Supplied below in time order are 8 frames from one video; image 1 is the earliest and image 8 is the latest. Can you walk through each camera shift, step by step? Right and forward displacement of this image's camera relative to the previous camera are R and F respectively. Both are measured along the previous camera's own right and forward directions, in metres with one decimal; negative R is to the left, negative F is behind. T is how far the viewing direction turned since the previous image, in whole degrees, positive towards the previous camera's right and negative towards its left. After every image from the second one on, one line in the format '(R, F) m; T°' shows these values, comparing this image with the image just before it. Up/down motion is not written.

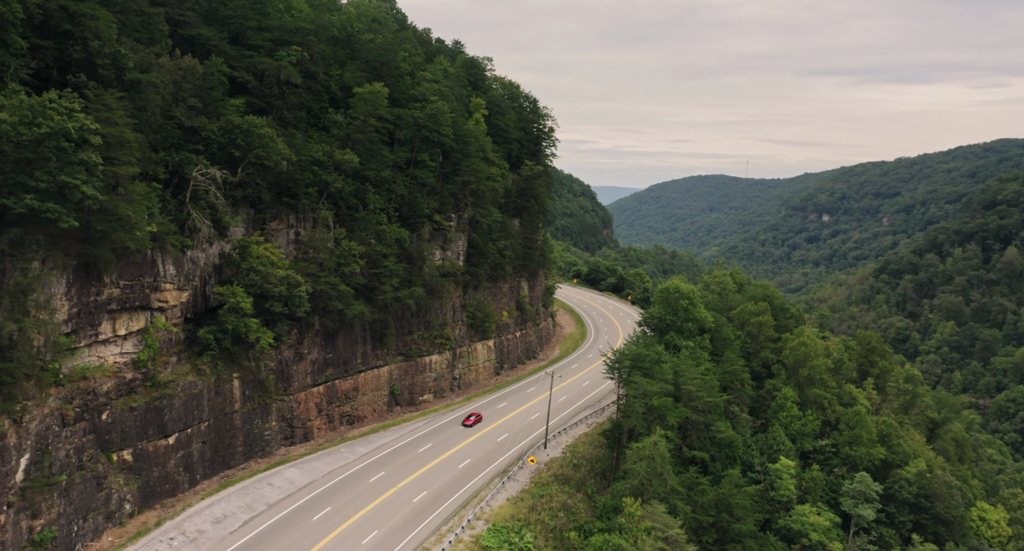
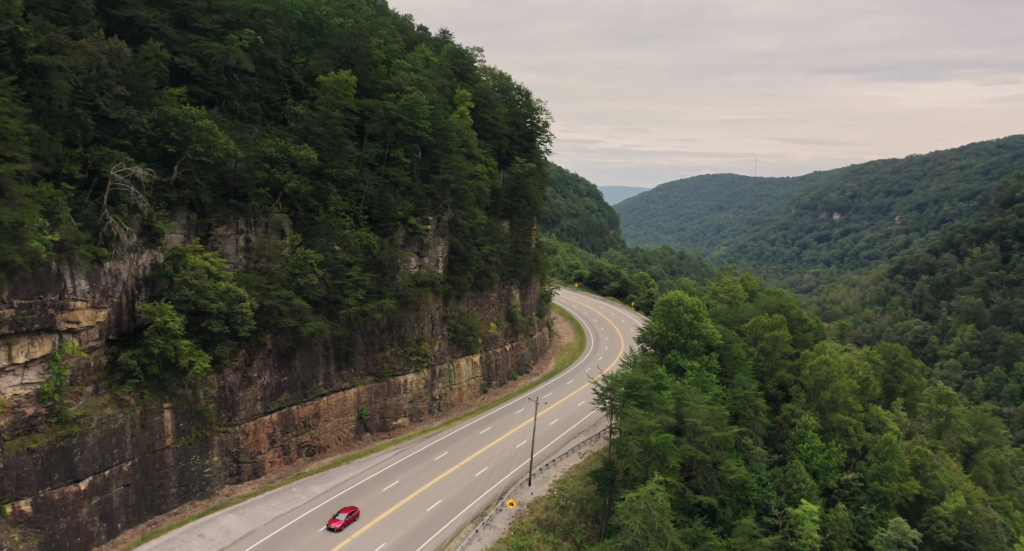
(+1.6, +5.9) m; -1°
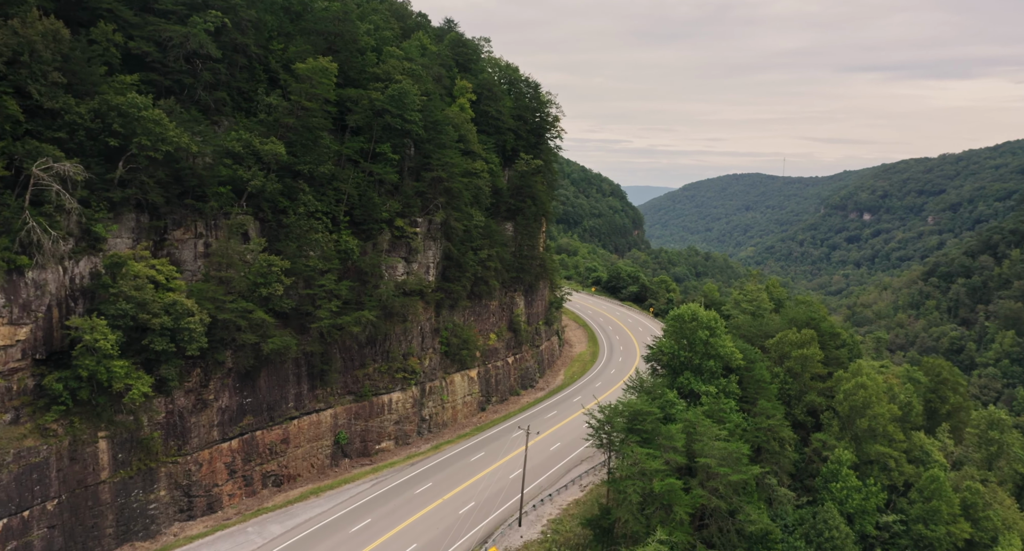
(+1.7, +5.0) m; -2°
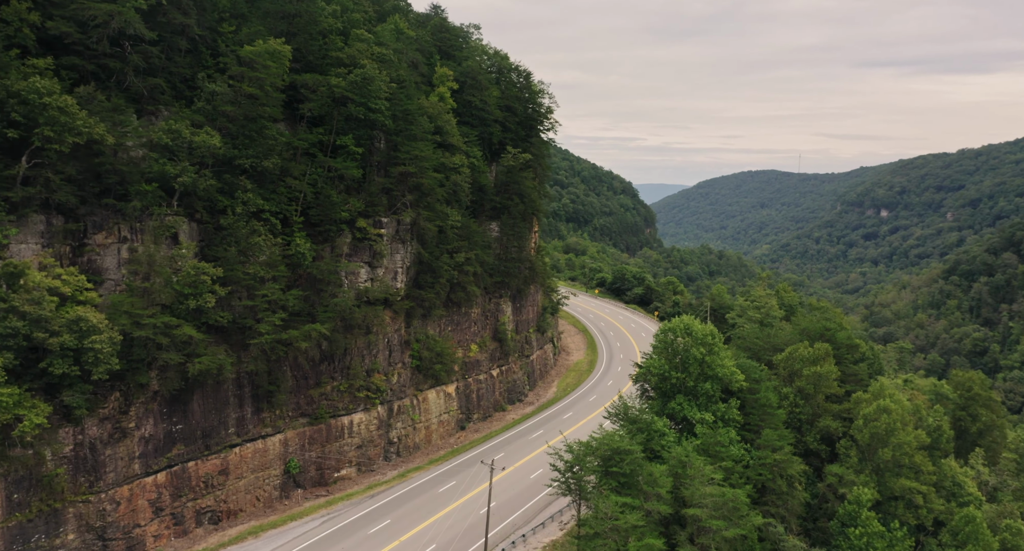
(+2.1, +4.9) m; -1°
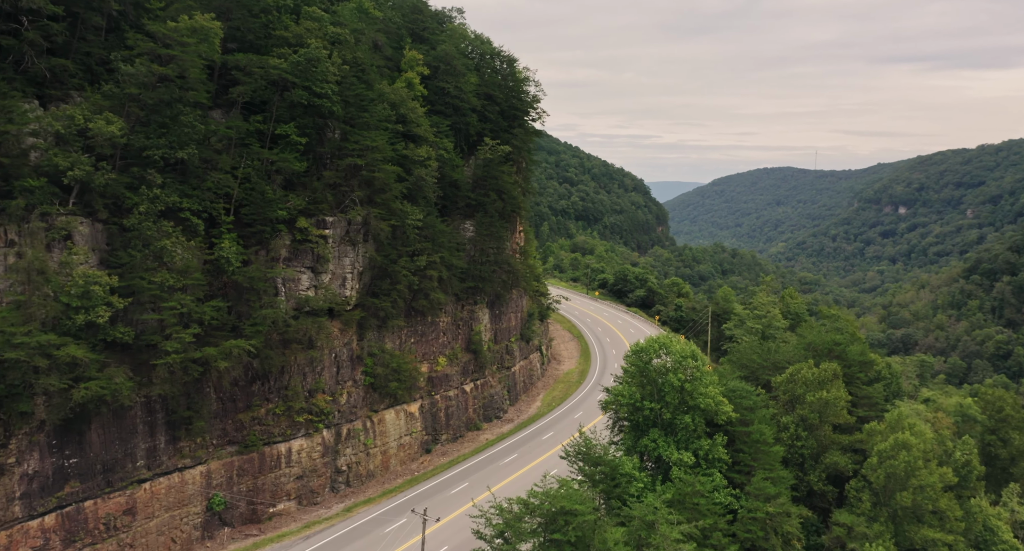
(+2.5, +5.1) m; -1°
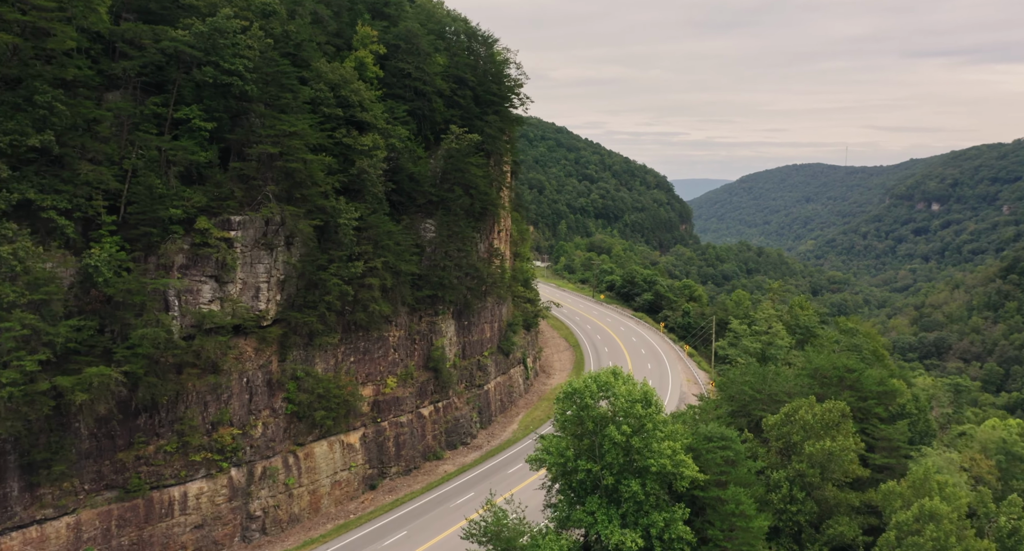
(+3.4, +6.2) m; -2°
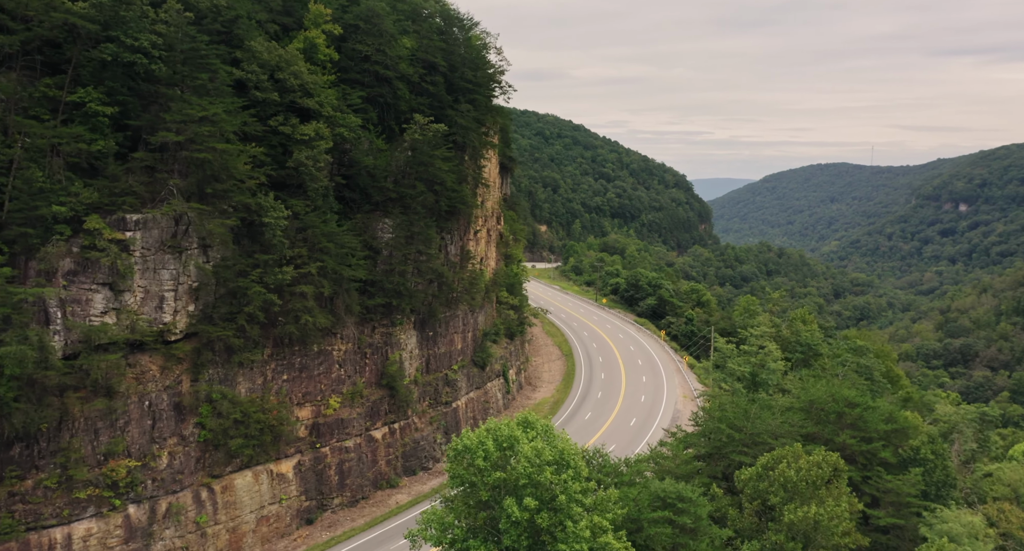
(+2.7, +4.6) m; -2°
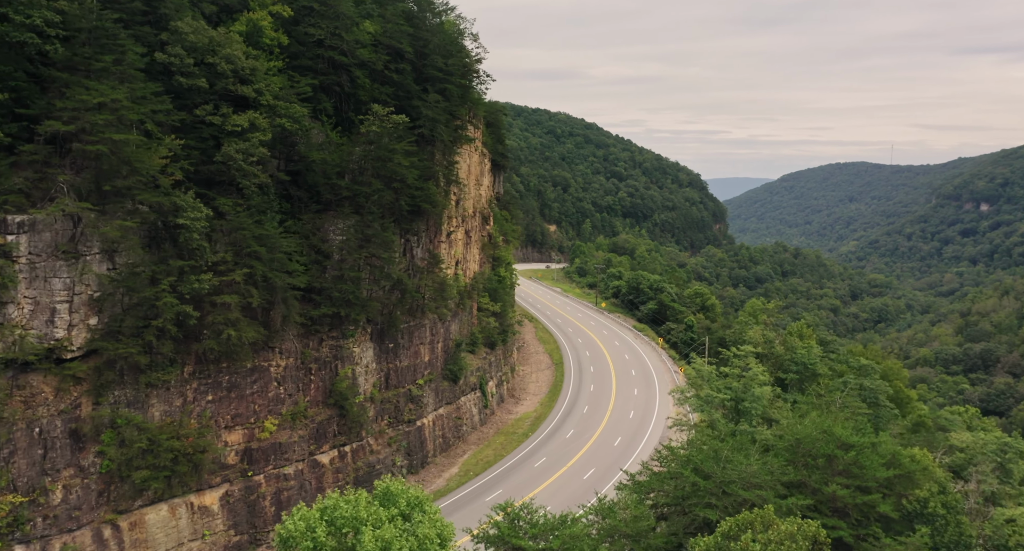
(+2.3, +3.8) m; -1°
